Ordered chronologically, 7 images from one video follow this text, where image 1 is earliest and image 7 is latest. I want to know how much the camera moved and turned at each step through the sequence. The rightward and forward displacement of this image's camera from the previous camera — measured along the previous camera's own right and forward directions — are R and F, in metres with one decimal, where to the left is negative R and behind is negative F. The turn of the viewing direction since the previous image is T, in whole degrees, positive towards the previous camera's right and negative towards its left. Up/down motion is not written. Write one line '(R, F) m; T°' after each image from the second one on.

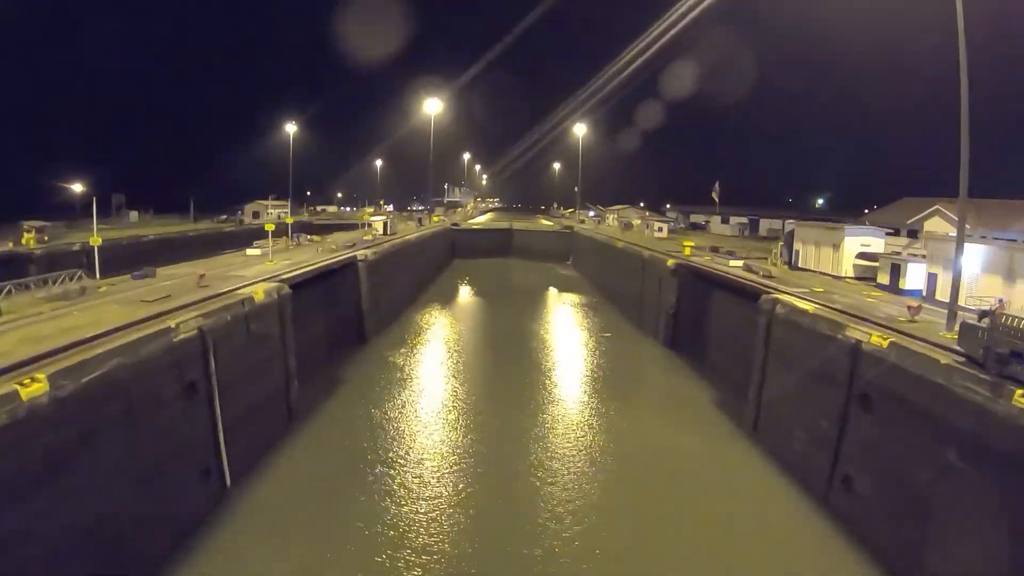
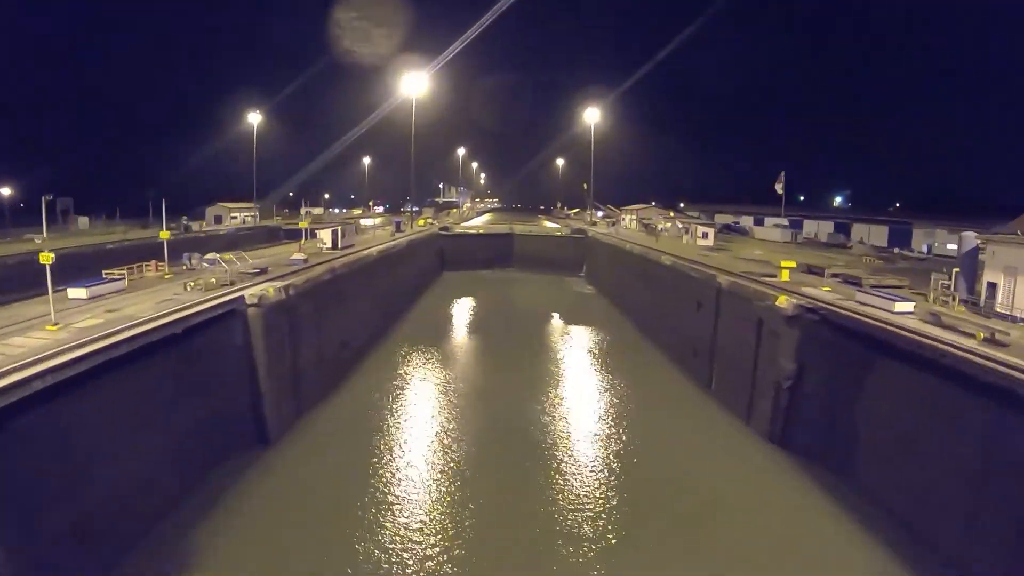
(-0.1, +10.3) m; 0°
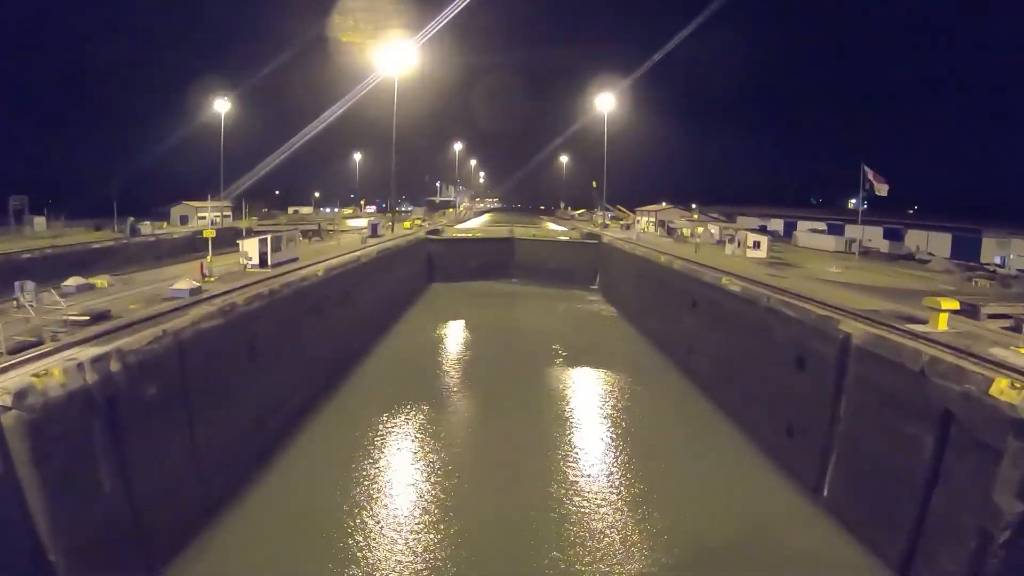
(-0.1, +6.8) m; 0°
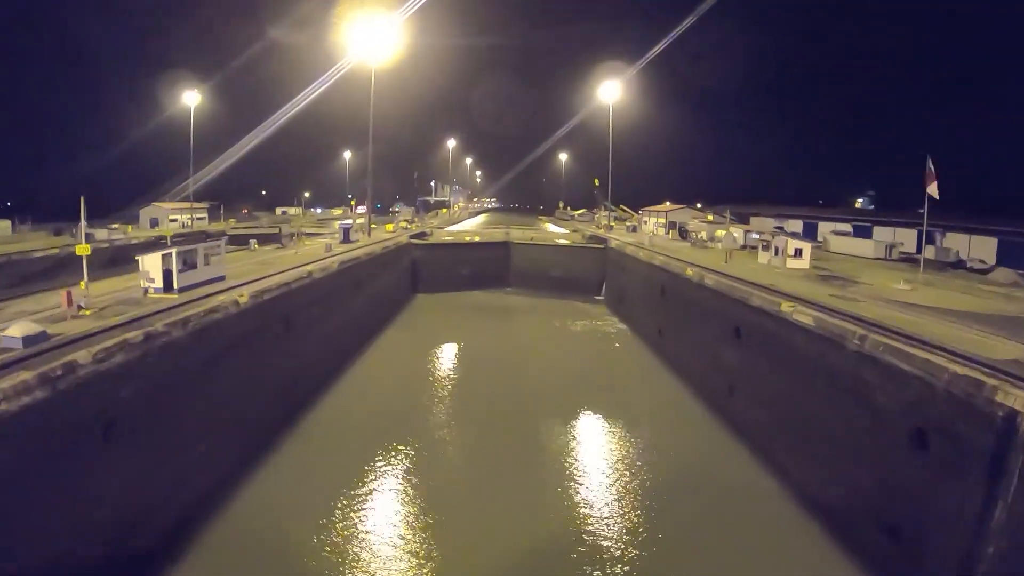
(+0.1, +4.1) m; 0°
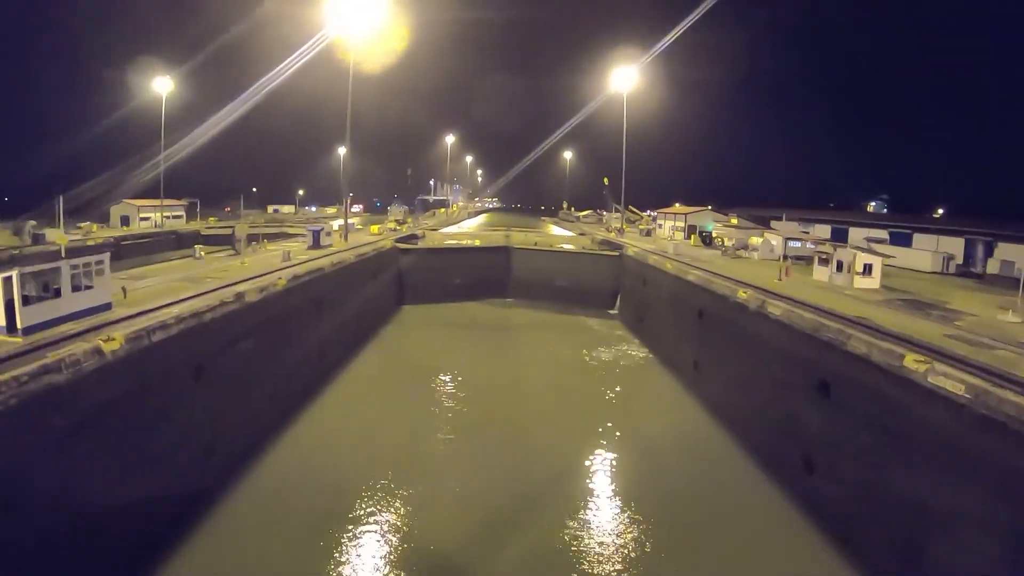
(0.0, +4.0) m; 0°
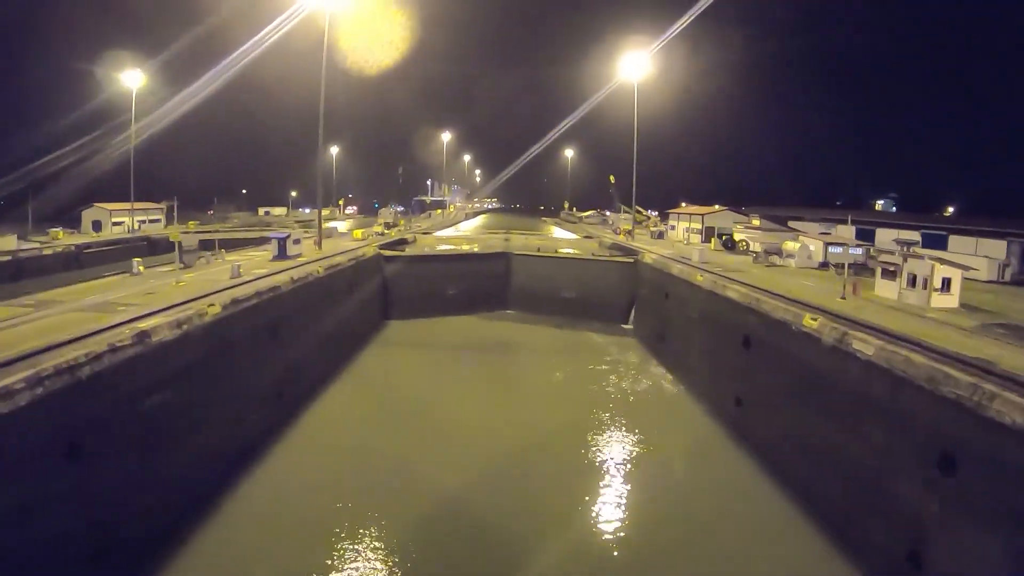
(0.0, +3.1) m; 0°
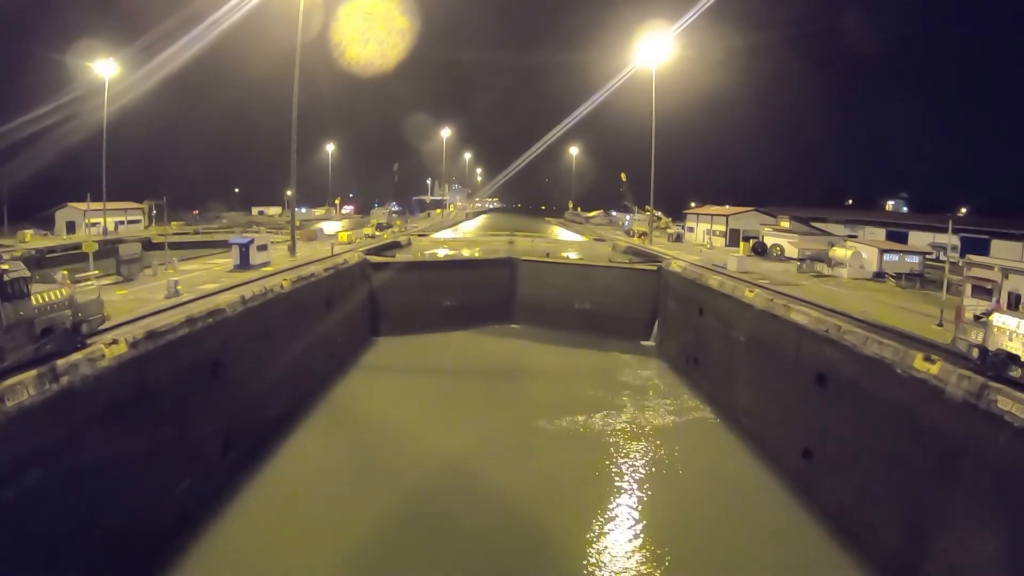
(-0.1, +2.9) m; 0°
